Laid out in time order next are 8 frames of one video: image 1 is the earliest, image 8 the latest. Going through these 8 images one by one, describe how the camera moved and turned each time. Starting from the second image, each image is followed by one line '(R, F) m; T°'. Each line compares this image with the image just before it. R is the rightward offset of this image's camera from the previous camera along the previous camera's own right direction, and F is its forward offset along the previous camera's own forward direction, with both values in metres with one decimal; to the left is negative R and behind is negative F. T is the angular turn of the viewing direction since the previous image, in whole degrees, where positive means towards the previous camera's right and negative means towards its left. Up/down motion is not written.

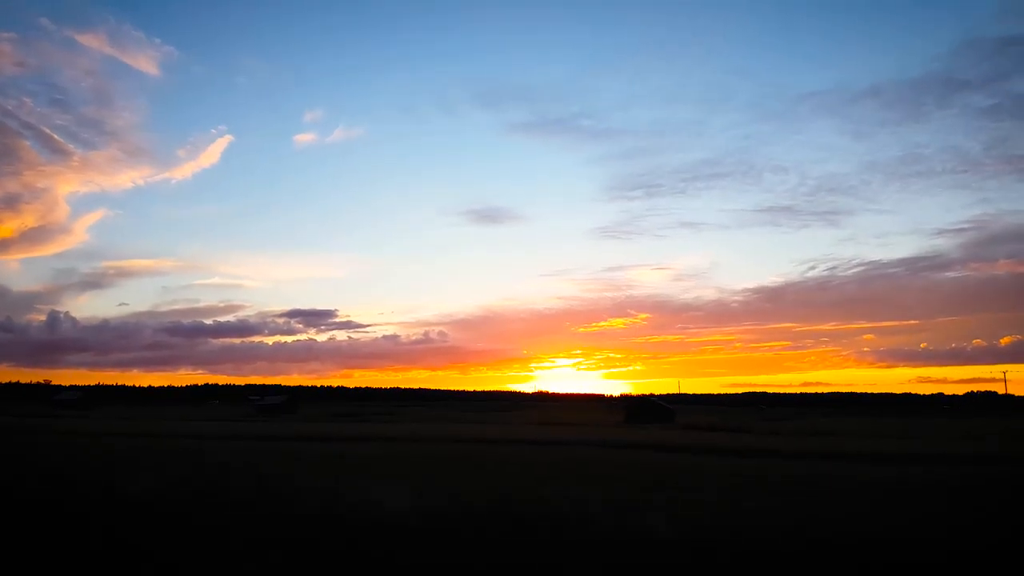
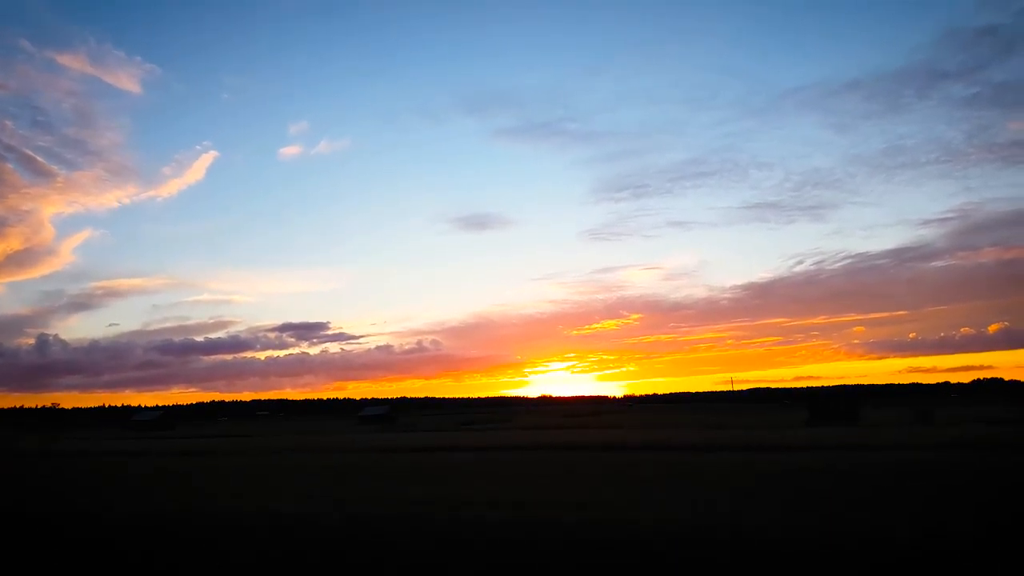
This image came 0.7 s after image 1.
(-1.4, -0.5) m; +1°
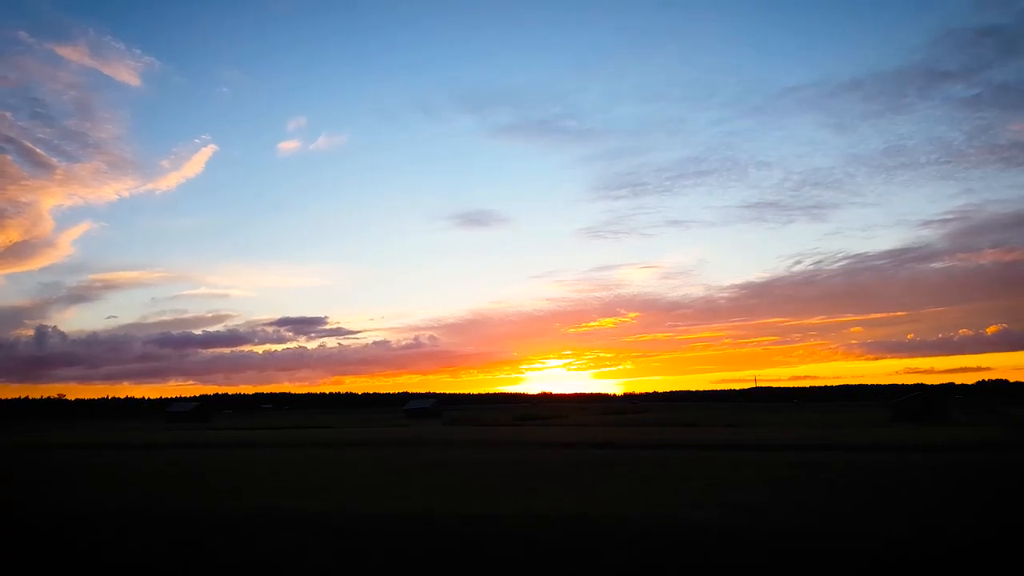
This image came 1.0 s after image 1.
(+4.0, -0.4) m; 0°
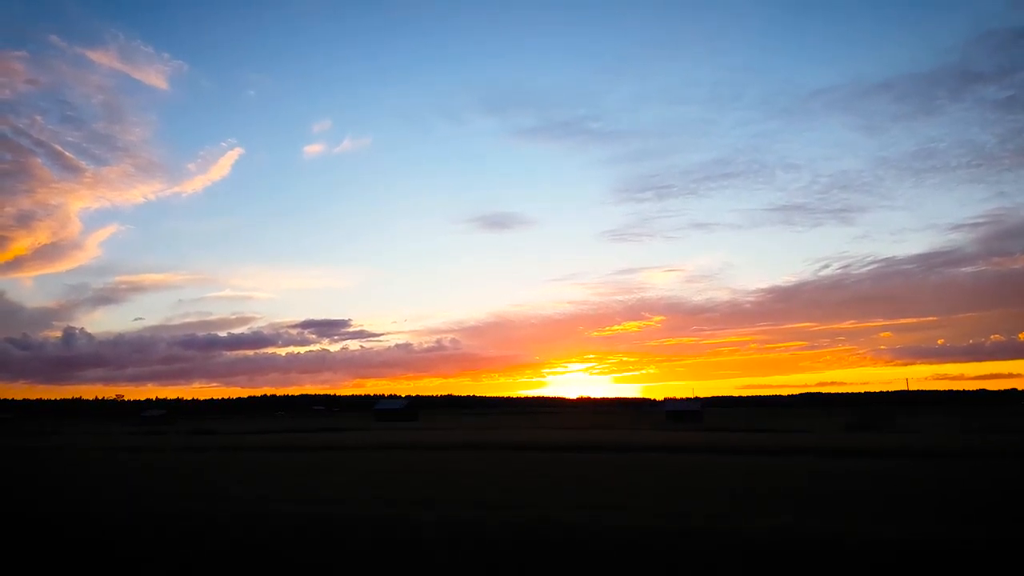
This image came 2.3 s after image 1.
(-4.5, +2.0) m; -1°
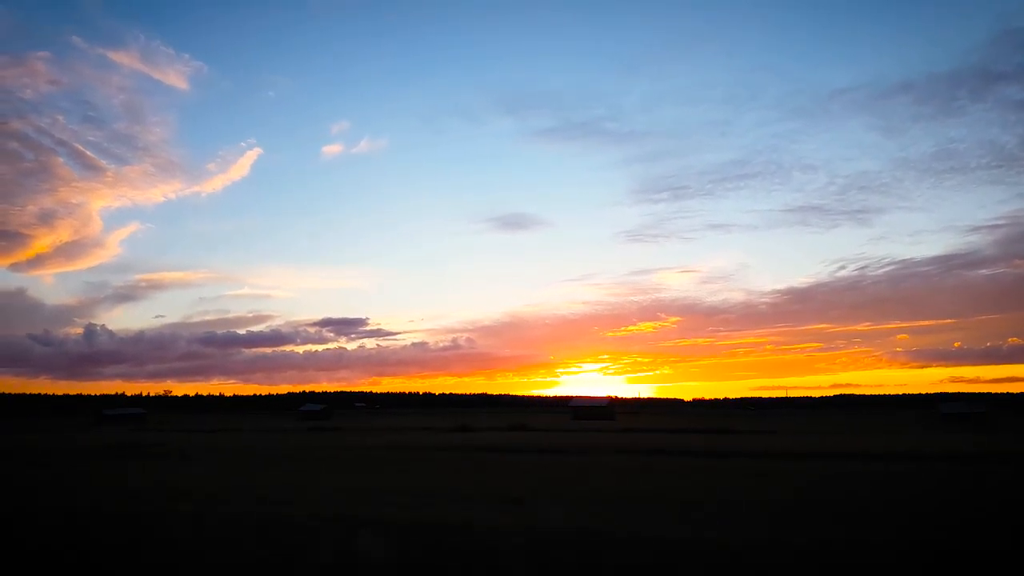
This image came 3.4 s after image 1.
(-2.8, -2.1) m; -1°
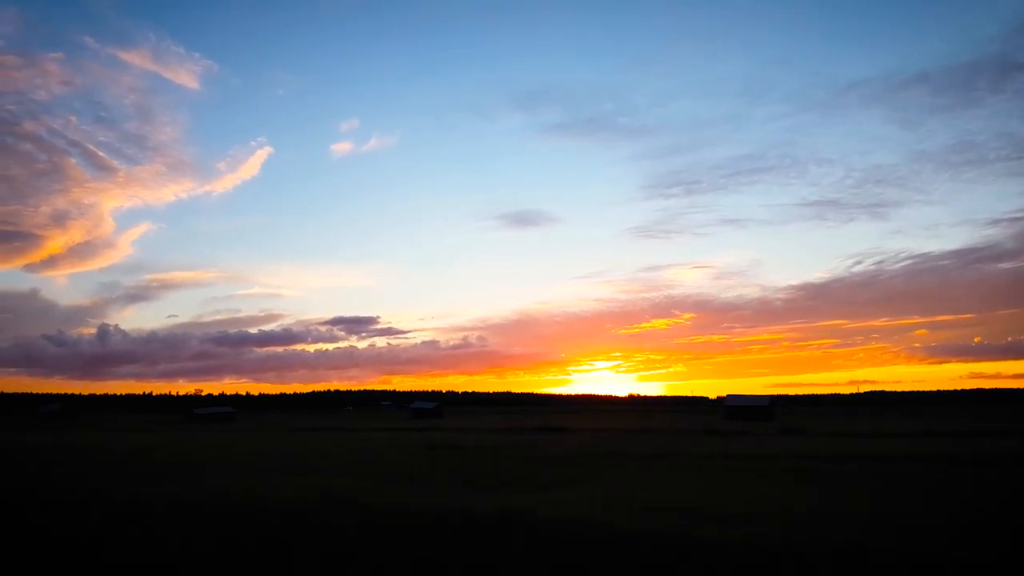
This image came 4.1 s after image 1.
(-3.7, +2.8) m; 0°
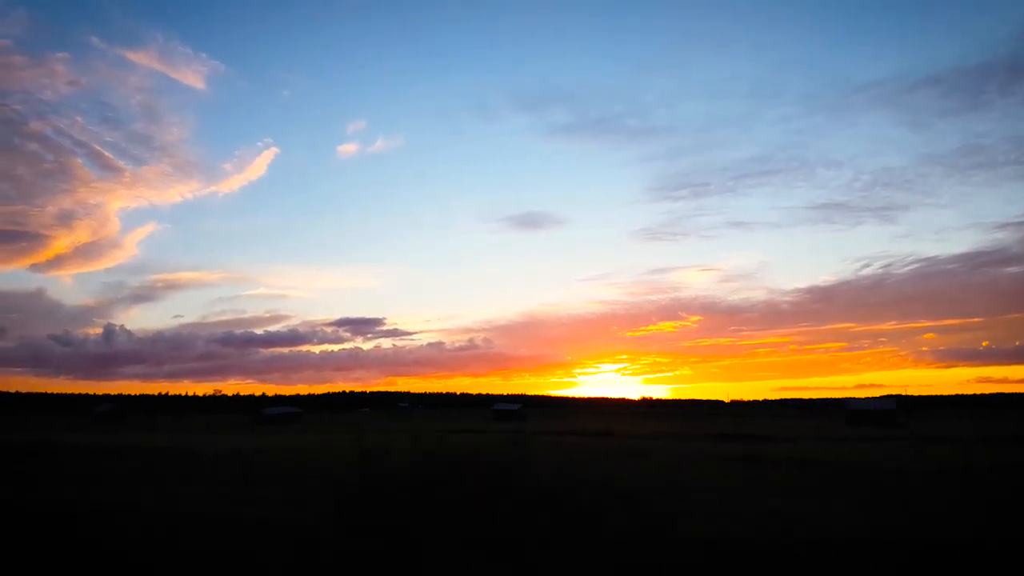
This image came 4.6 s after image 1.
(-4.8, +0.7) m; 0°
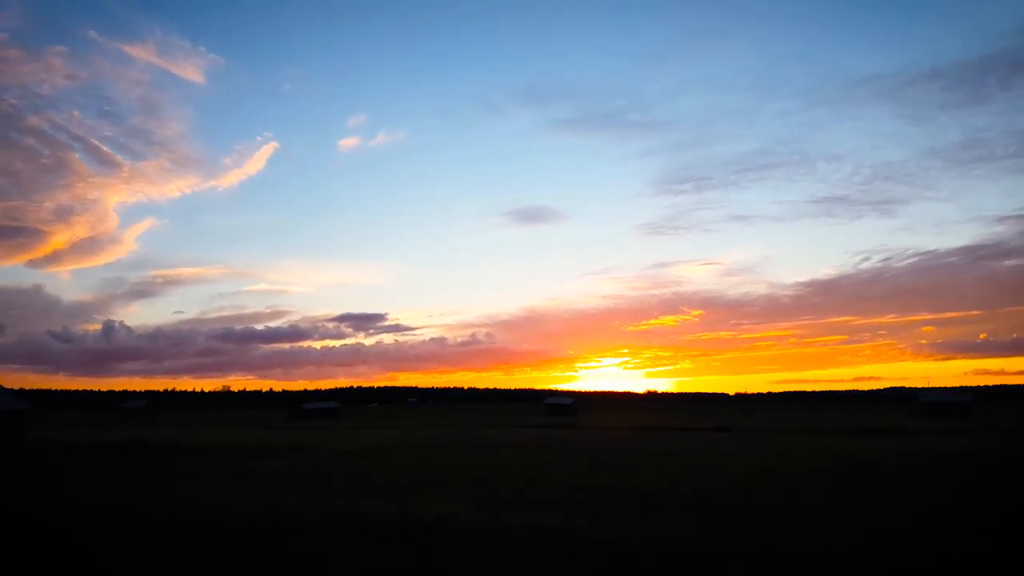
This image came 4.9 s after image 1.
(-3.0, +1.0) m; 0°
